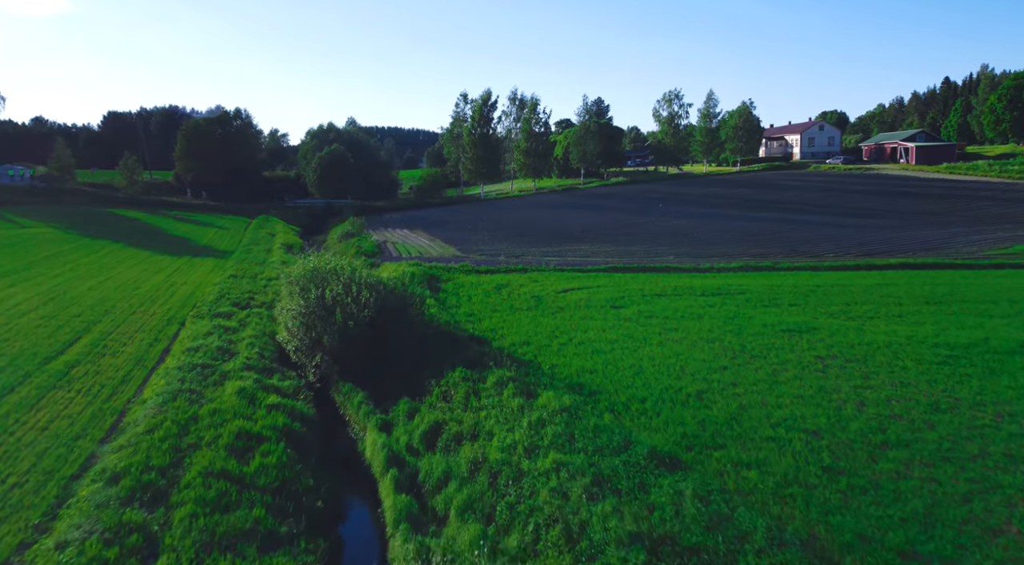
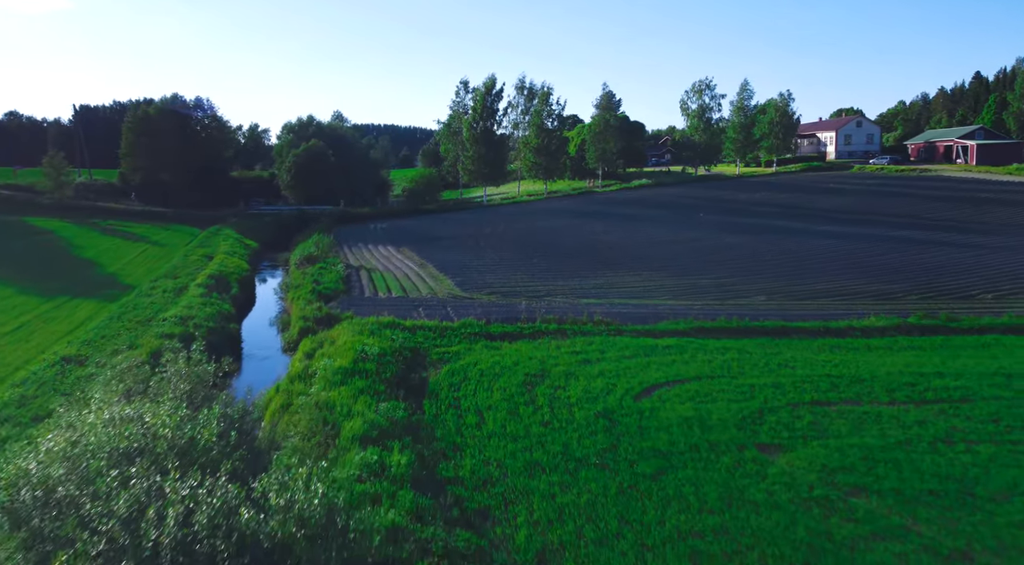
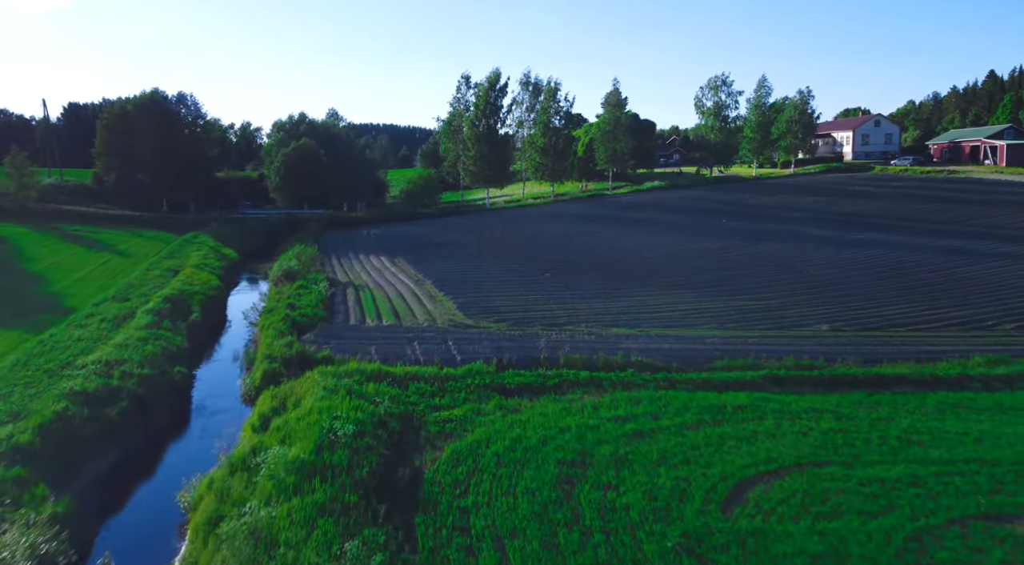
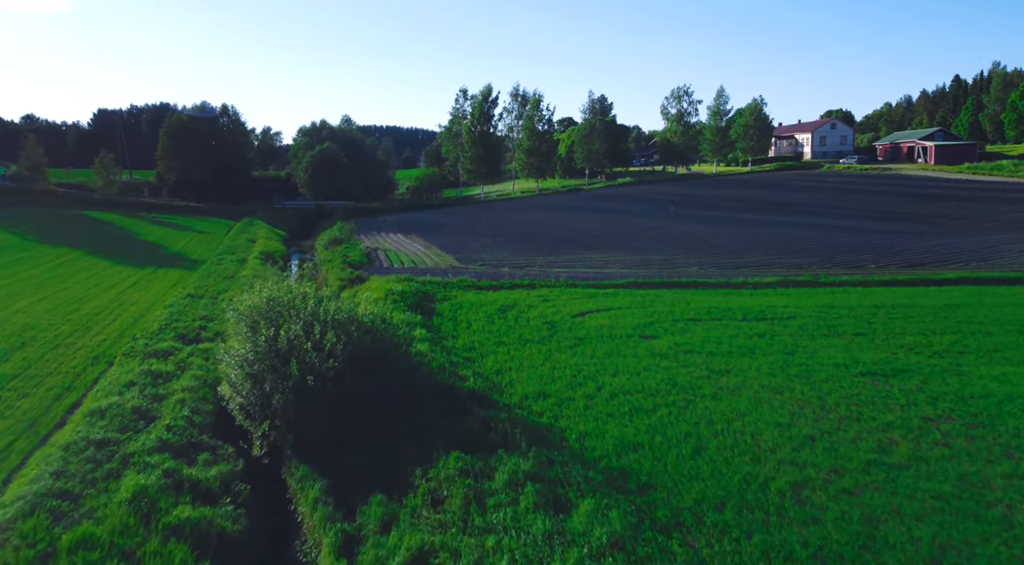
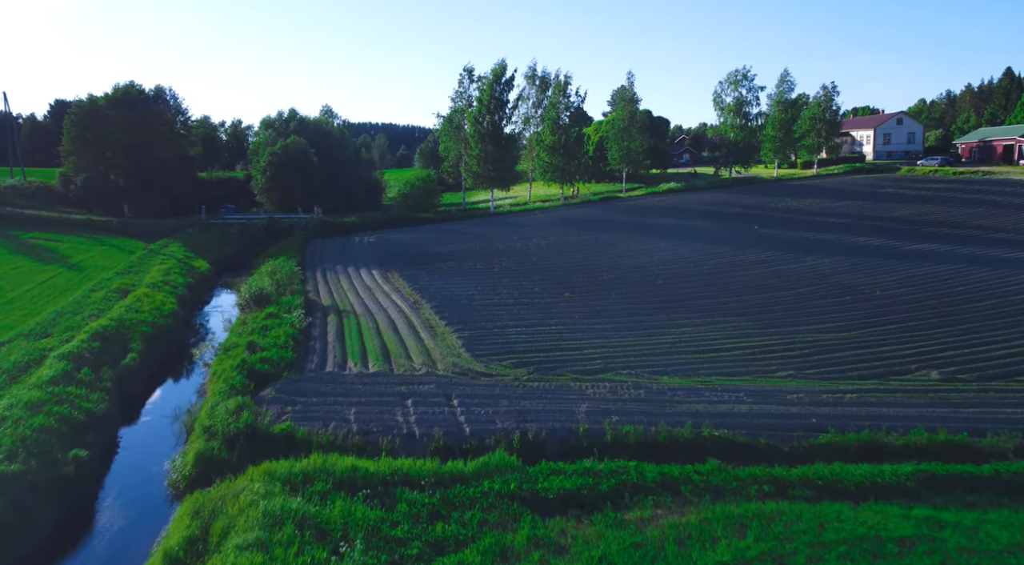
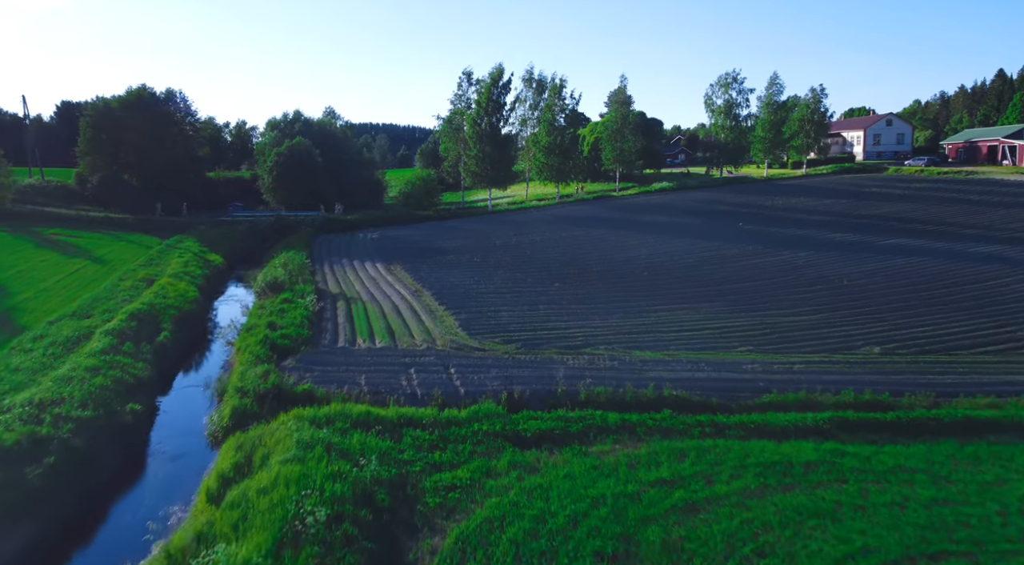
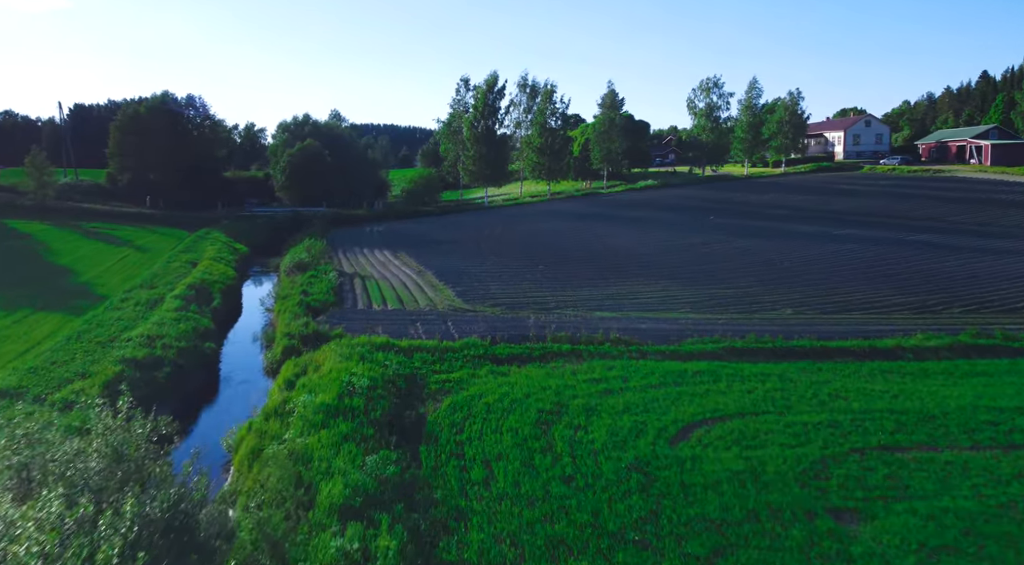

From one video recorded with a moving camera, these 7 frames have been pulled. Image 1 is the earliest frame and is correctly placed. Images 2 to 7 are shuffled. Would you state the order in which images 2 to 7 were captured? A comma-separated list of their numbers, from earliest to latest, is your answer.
4, 2, 7, 3, 6, 5
